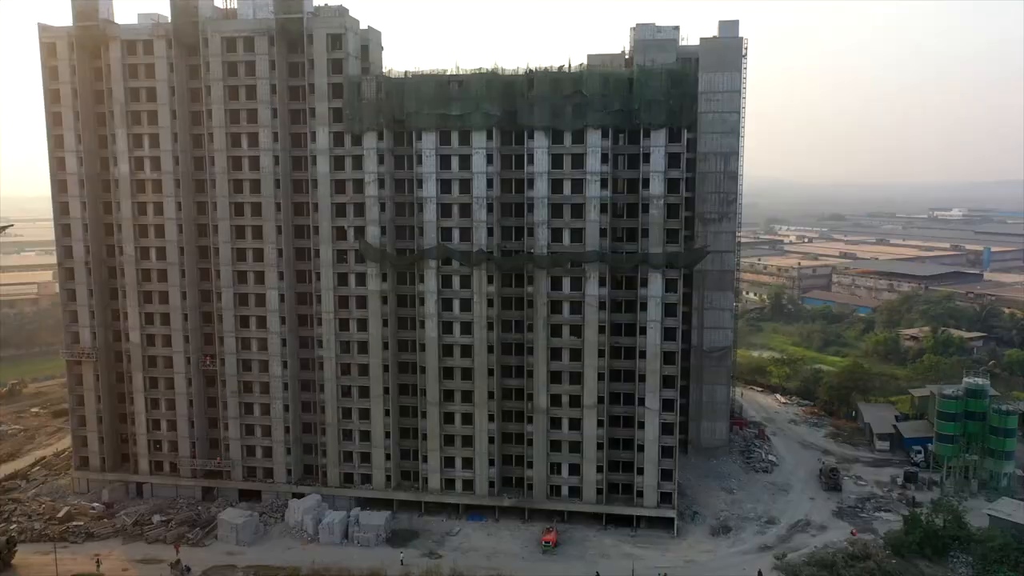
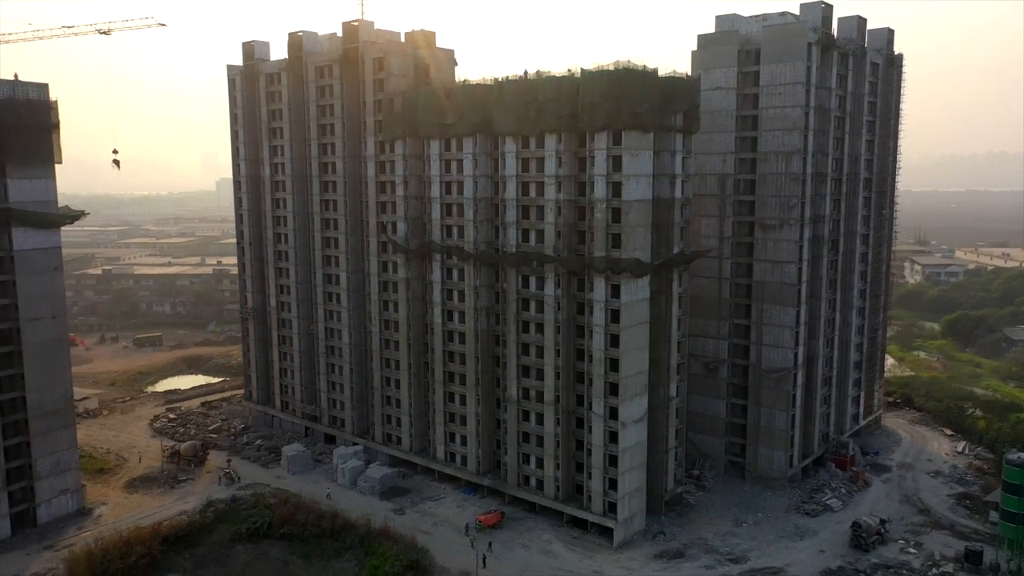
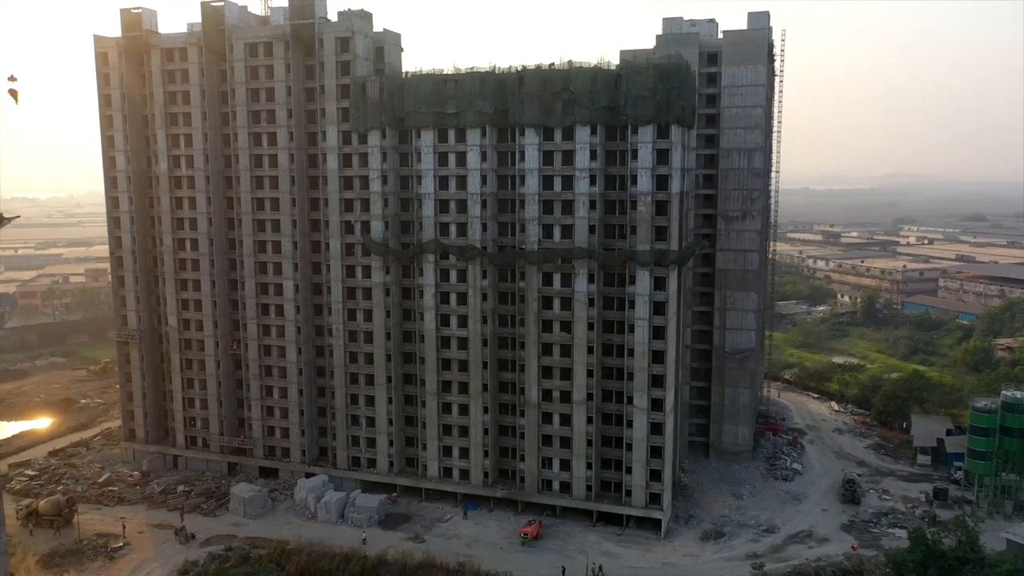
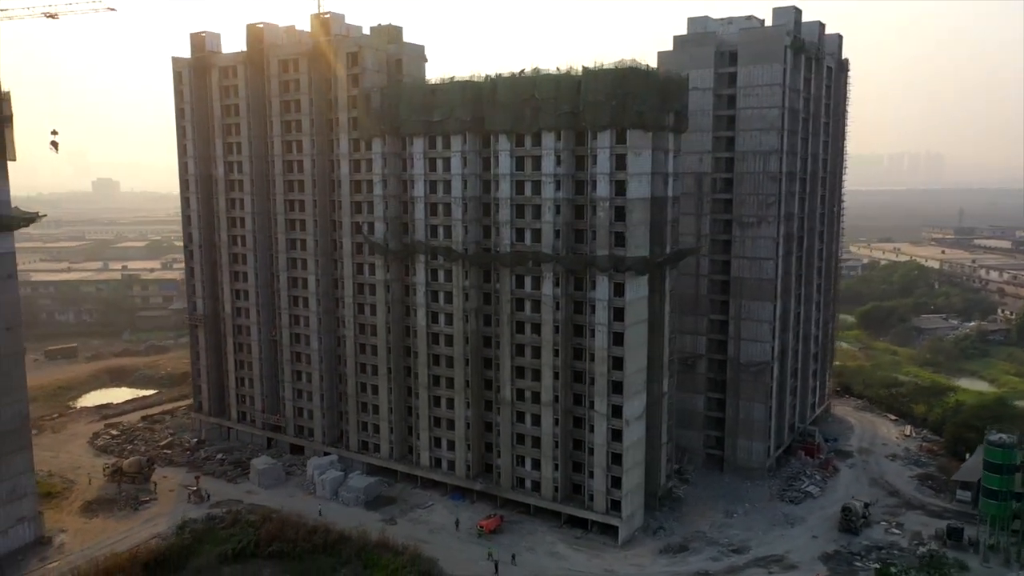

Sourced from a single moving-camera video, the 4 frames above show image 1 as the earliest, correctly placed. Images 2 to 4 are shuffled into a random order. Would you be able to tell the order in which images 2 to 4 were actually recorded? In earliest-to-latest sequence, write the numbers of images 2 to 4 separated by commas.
3, 4, 2
